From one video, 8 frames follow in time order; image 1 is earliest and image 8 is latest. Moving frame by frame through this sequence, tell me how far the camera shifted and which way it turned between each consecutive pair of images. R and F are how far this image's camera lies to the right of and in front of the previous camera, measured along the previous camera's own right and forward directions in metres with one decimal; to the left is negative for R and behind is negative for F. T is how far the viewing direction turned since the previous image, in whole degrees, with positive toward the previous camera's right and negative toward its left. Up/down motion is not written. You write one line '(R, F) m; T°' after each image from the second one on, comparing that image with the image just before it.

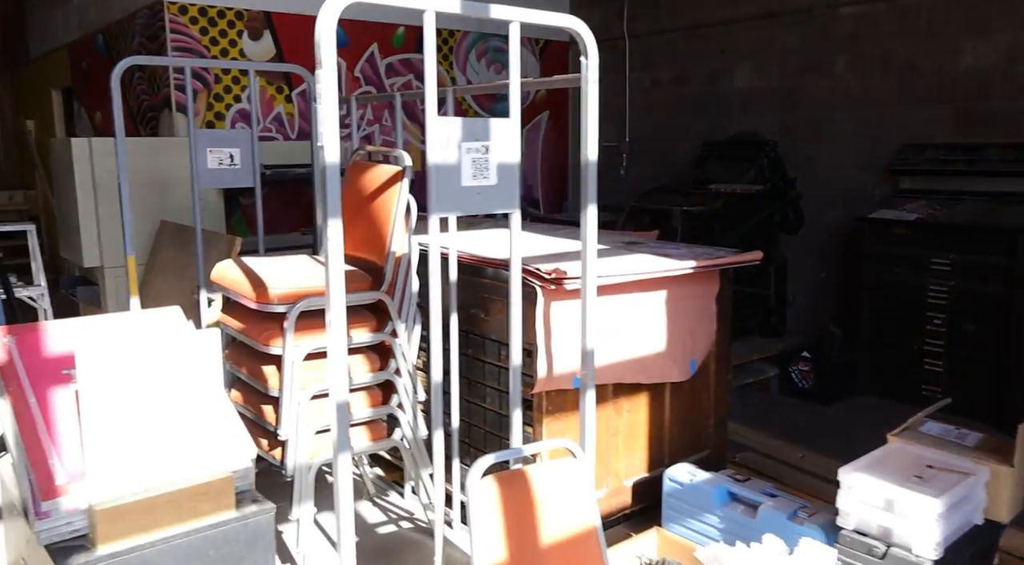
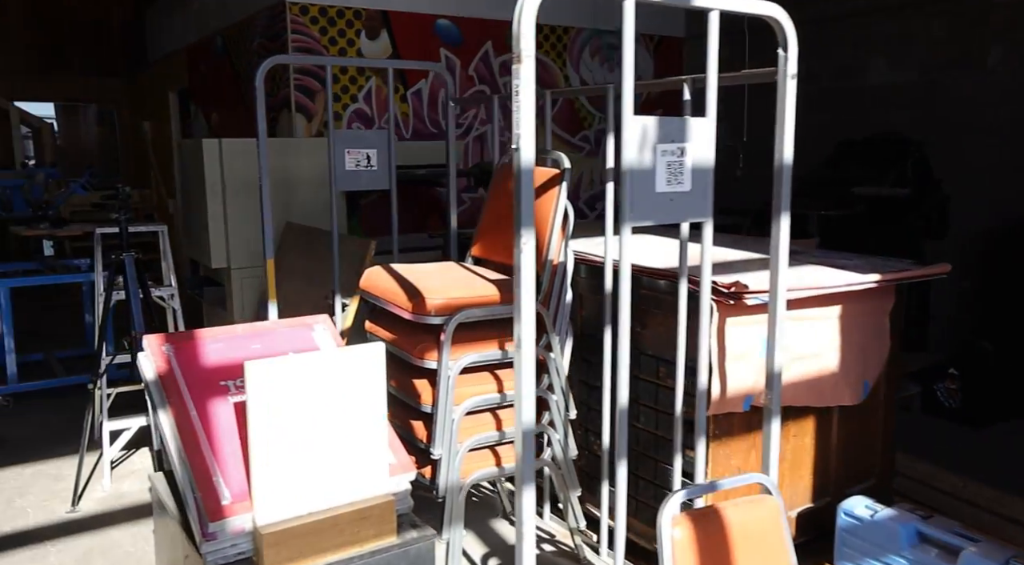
(-0.2, +0.2) m; -6°
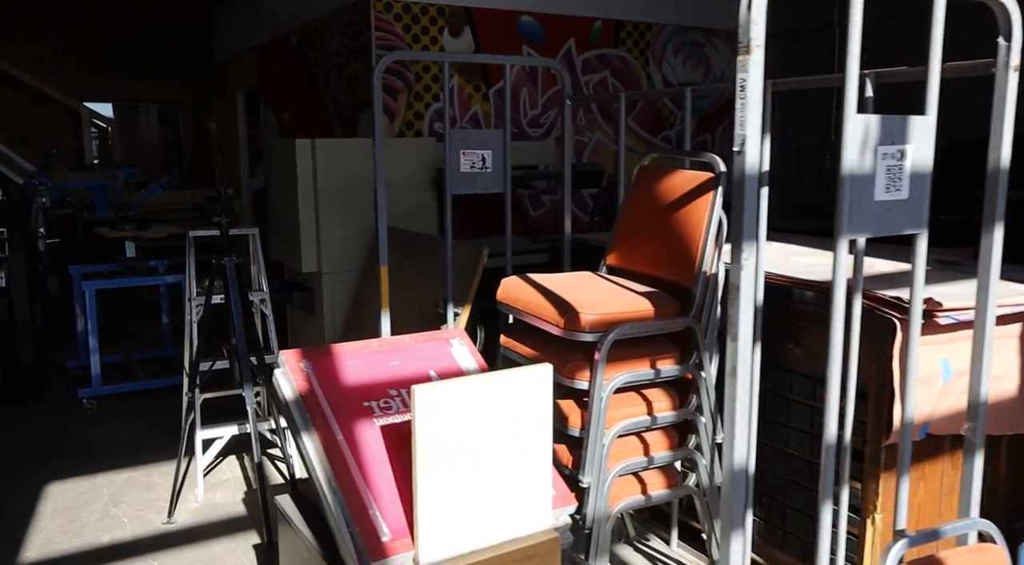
(-0.3, +0.2) m; -3°
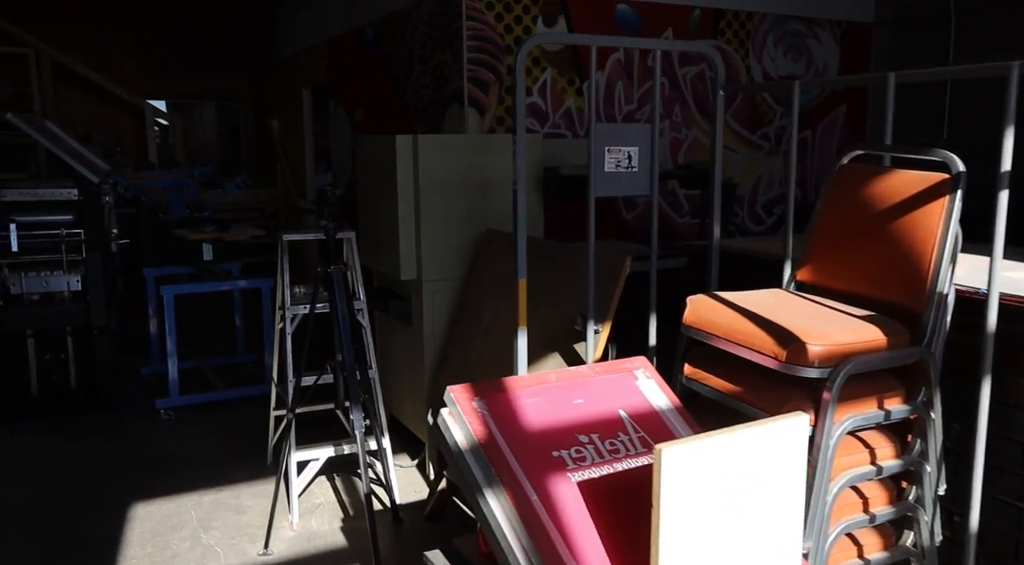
(-0.3, +0.3) m; -3°
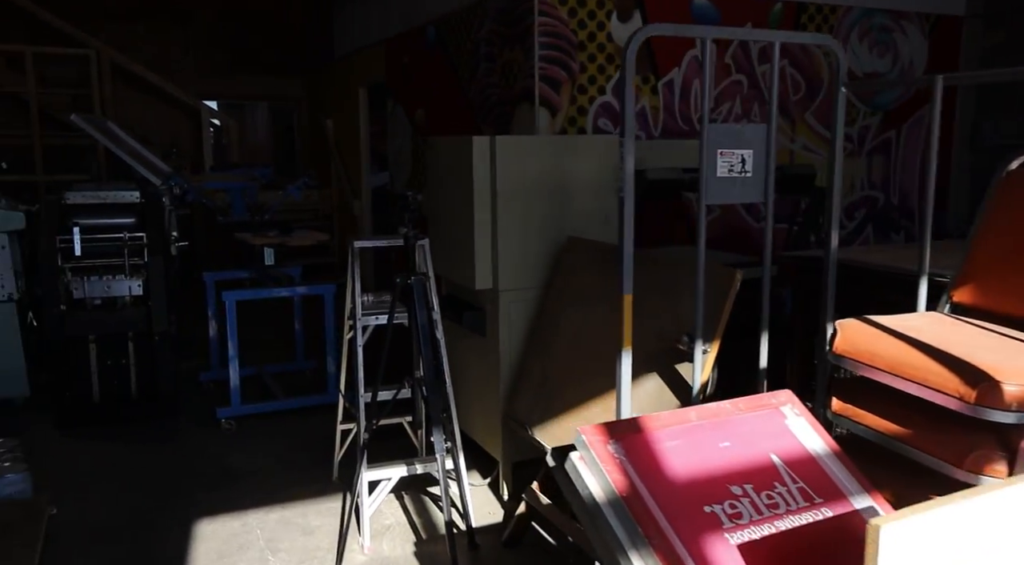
(-0.2, +0.2) m; -3°
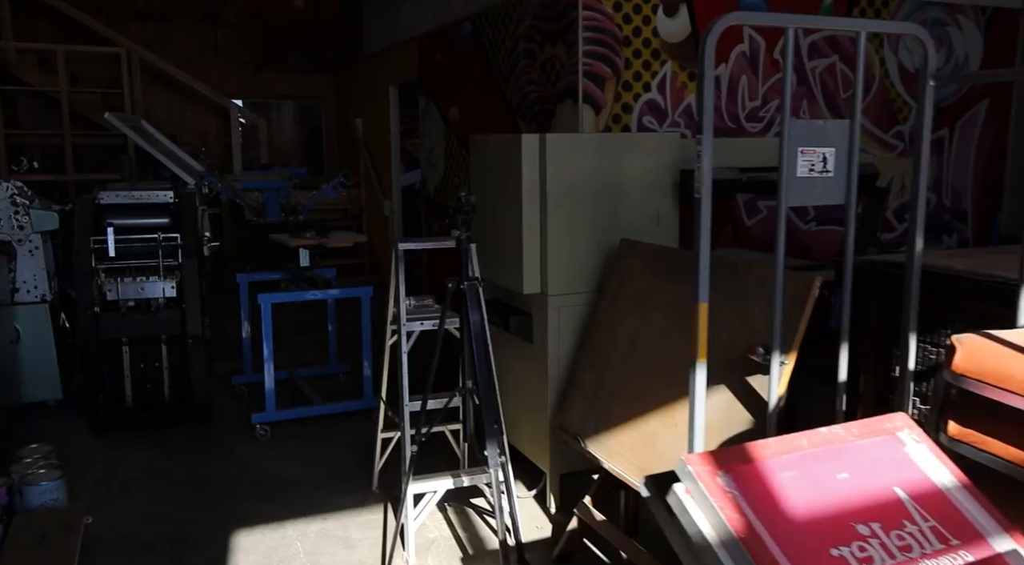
(-0.1, +0.1) m; -1°
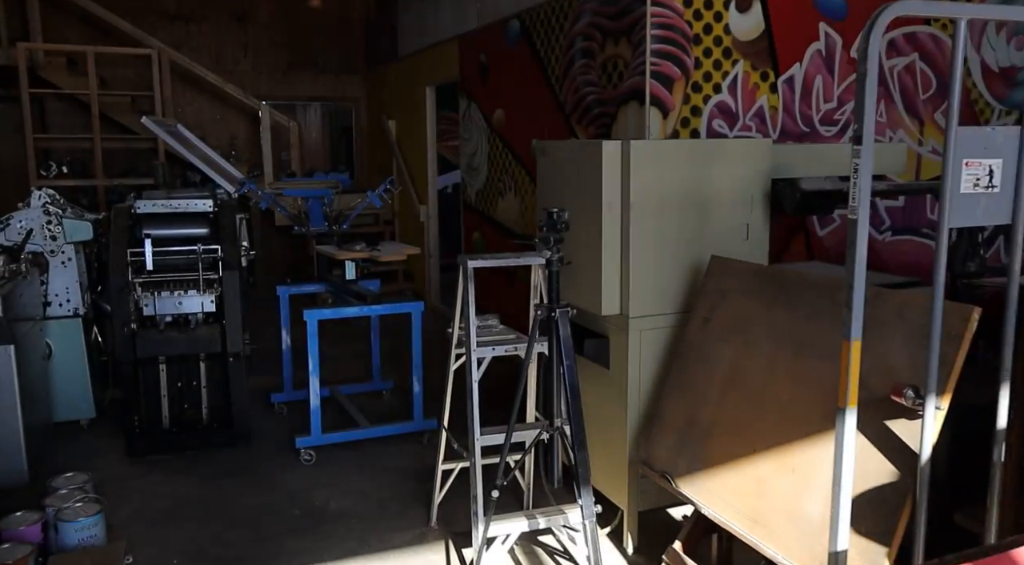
(-0.2, +0.3) m; -1°
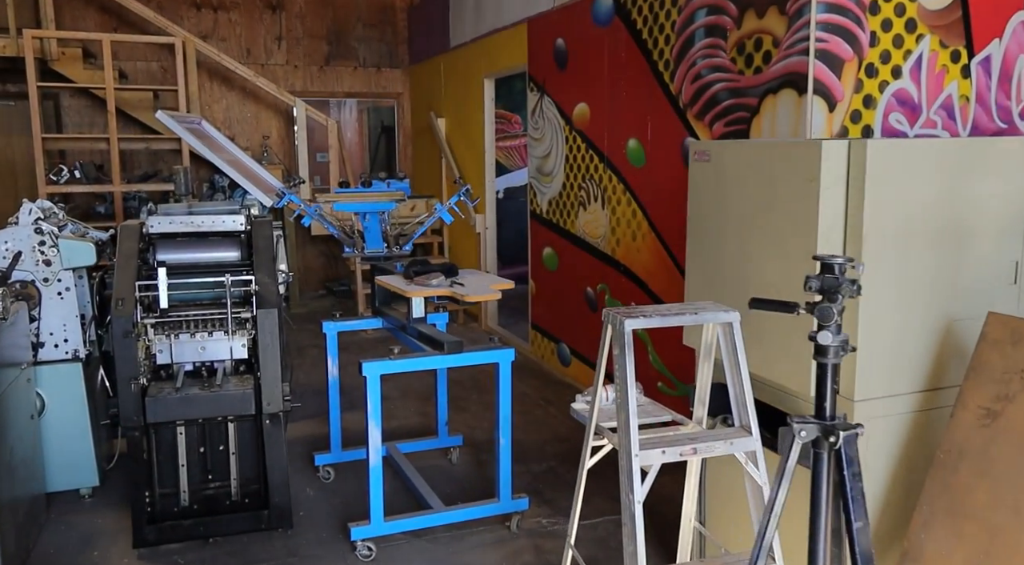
(-0.4, +0.9) m; -2°
